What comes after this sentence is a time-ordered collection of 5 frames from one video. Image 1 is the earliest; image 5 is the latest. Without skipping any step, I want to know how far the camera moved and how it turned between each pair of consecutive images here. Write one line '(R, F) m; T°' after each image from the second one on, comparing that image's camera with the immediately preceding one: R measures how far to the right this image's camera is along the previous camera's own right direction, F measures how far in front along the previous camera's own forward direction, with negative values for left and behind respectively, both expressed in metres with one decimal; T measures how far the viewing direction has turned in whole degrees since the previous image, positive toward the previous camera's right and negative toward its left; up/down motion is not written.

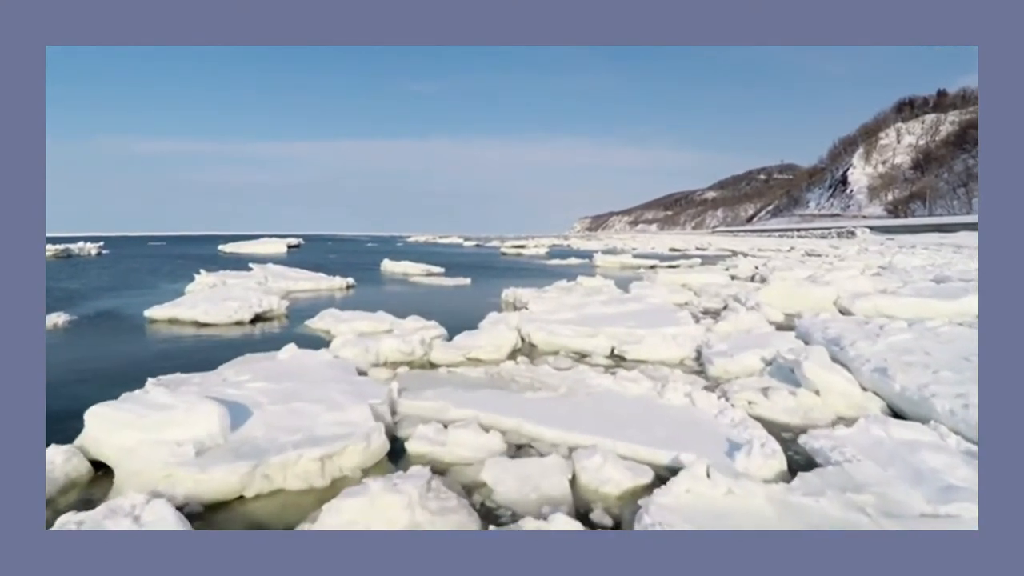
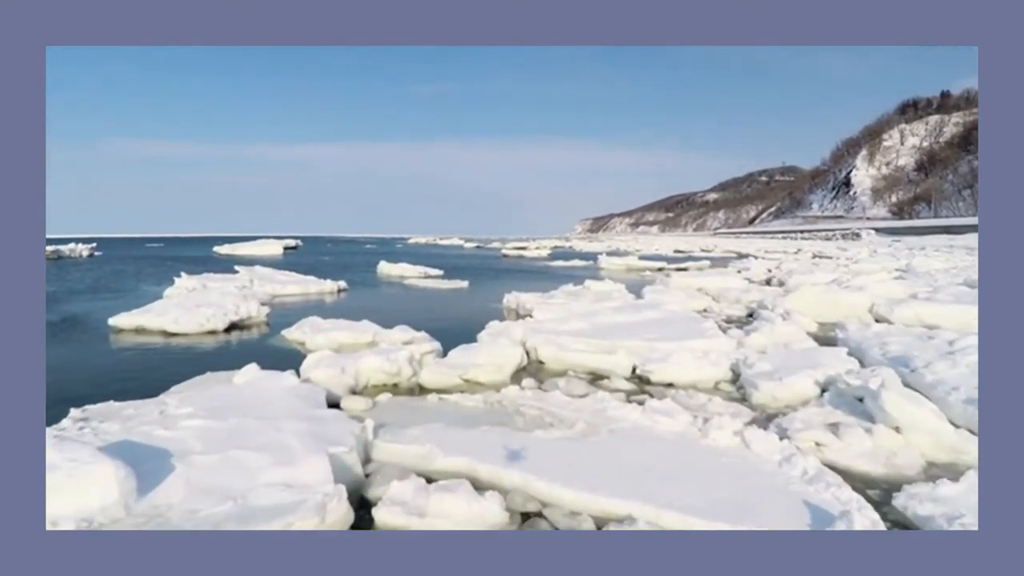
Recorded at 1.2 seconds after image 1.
(0.0, +1.4) m; 0°
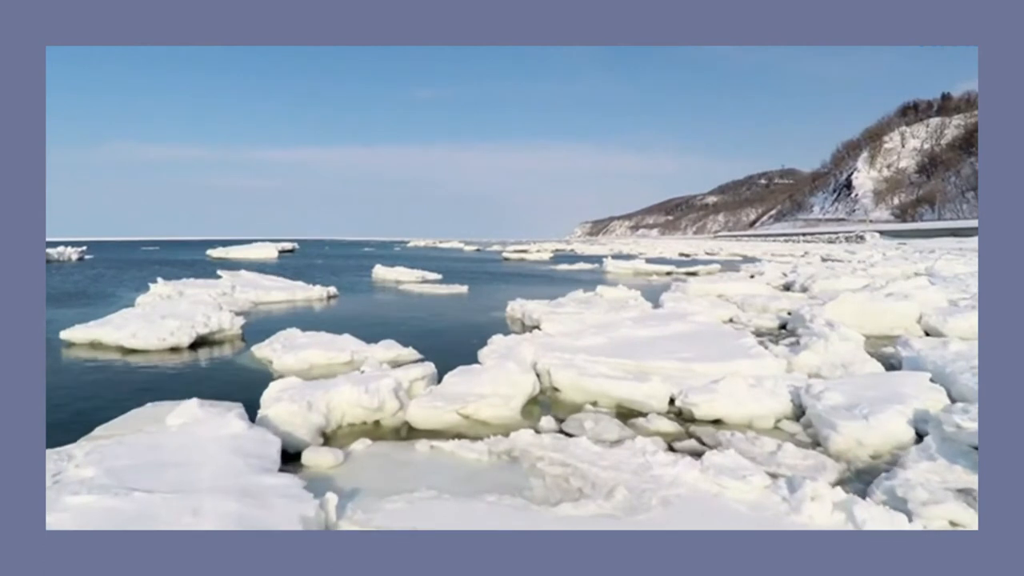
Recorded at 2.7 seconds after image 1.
(-0.1, +1.5) m; 0°
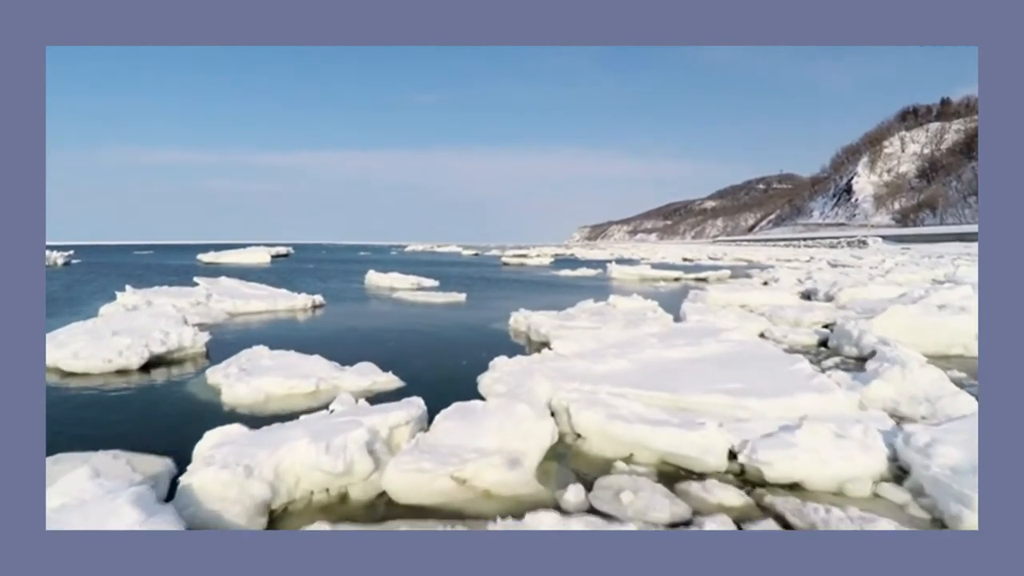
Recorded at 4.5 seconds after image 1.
(-0.1, +1.5) m; 0°
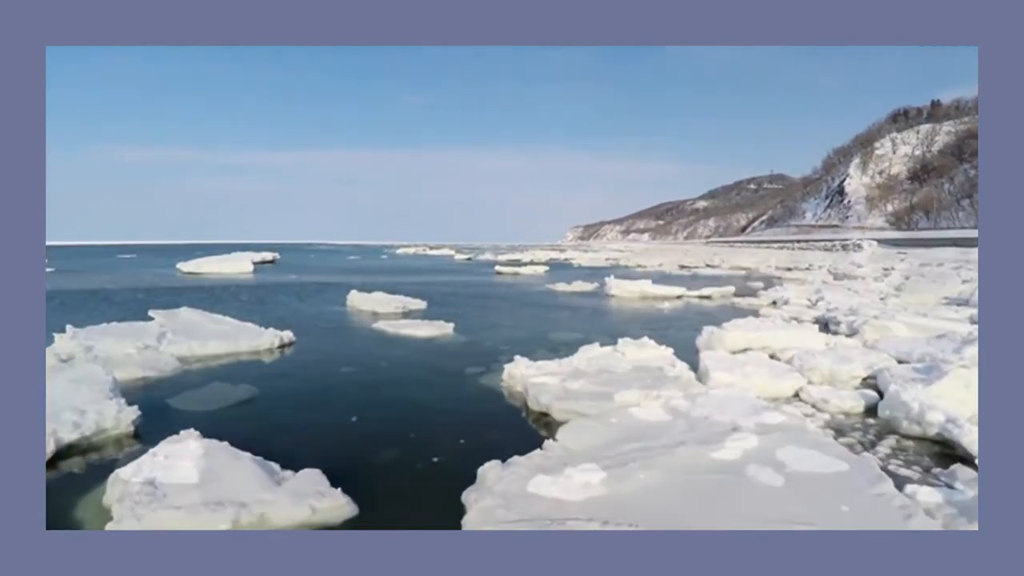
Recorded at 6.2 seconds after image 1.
(0.0, +1.8) m; +1°
